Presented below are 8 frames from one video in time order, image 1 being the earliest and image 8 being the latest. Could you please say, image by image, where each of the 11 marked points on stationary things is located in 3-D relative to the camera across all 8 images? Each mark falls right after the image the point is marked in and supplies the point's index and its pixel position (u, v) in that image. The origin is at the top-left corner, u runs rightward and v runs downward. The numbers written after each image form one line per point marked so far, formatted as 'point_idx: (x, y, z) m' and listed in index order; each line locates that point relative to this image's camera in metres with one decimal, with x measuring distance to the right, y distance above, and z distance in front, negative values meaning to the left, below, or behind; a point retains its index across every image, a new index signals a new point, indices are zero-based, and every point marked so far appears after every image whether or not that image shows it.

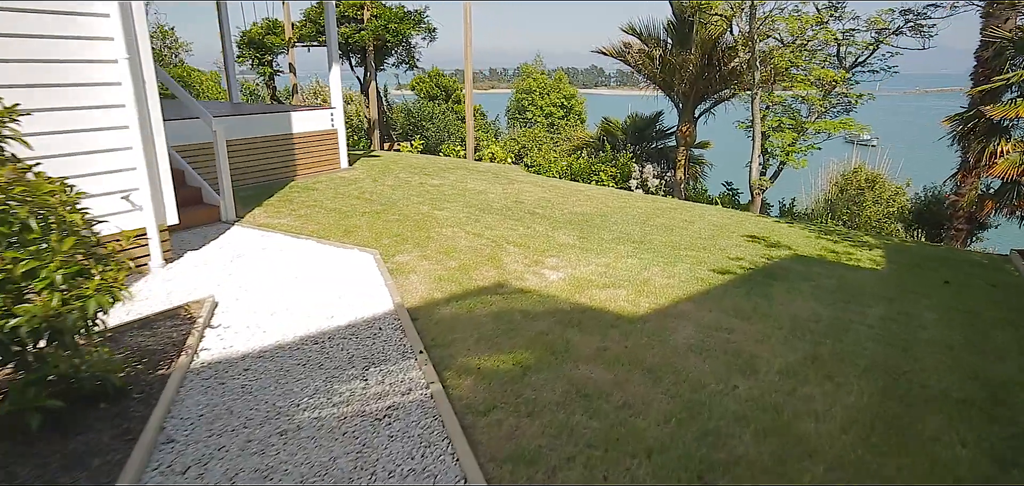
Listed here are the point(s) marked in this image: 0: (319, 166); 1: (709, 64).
0: (-2.4, +0.9, +7.4) m
1: (+3.1, +2.8, +9.7) m
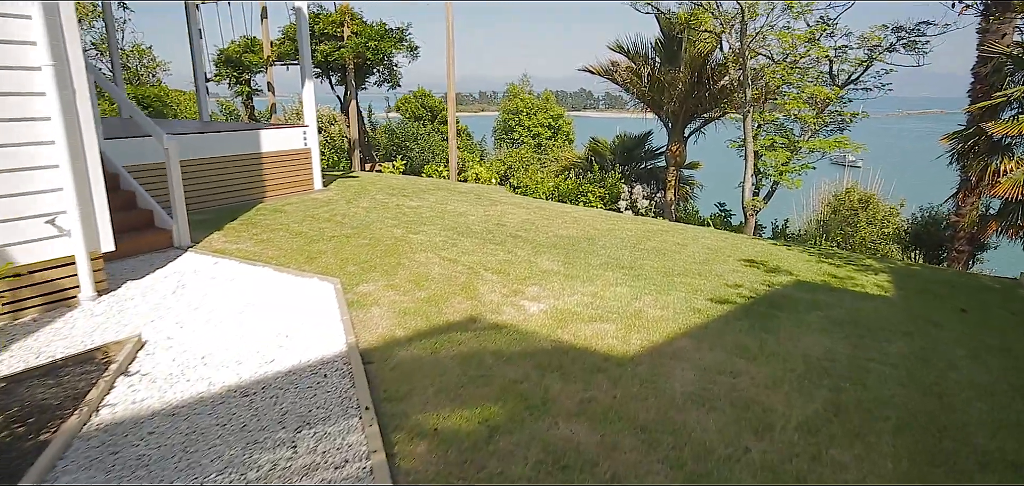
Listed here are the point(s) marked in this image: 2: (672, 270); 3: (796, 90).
0: (-2.6, +0.6, +7.0) m
1: (+2.8, +2.5, +9.4) m
2: (+1.2, -0.2, +4.5) m
3: (+4.1, +2.2, +8.7) m
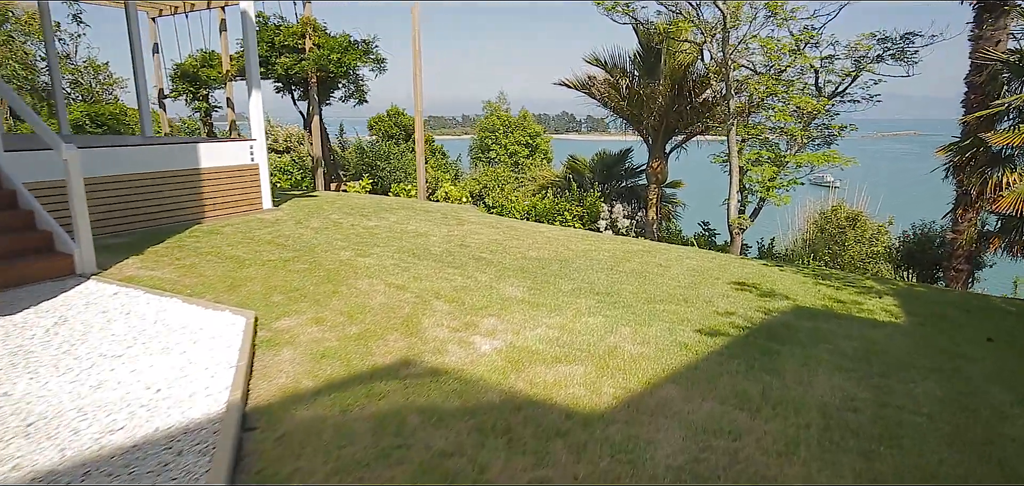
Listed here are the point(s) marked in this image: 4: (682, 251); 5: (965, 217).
0: (-2.9, +0.4, +6.3) m
1: (+2.4, +2.2, +8.9) m
2: (+0.9, -0.3, +3.9) m
3: (+3.7, +1.9, +8.3) m
4: (+1.7, -0.1, +6.0) m
5: (+5.3, +0.3, +7.1) m
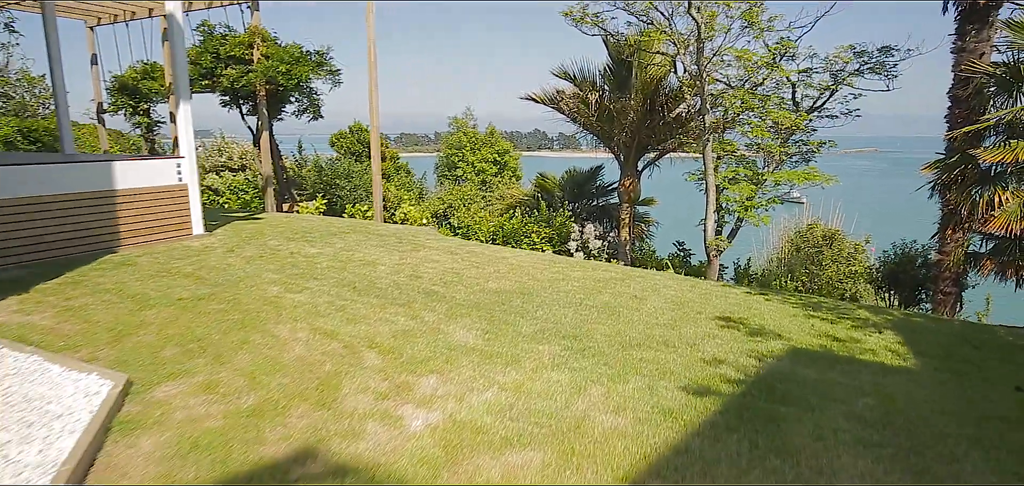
0: (-3.3, +0.1, +5.6) m
1: (+1.9, +1.9, +8.5) m
2: (+0.6, -0.5, +3.4) m
3: (+3.2, +1.6, +7.9) m
4: (+1.3, -0.3, +5.4) m
5: (+4.8, +0.1, +6.7) m
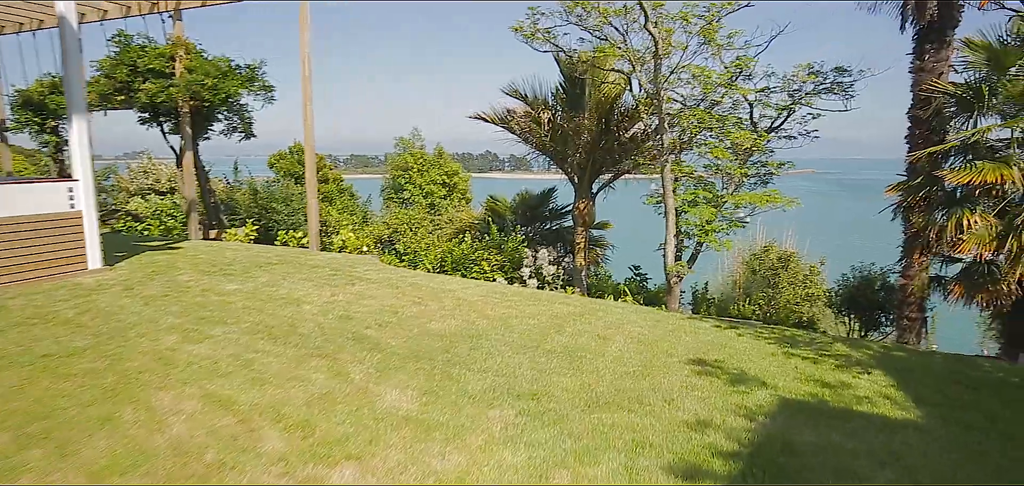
0: (-3.7, -0.2, +4.8) m
1: (+1.2, +1.5, +8.1) m
2: (+0.4, -0.7, +2.8) m
3: (+2.6, +1.3, +7.6) m
4: (+0.9, -0.6, +4.9) m
5: (+4.3, -0.2, +6.5) m
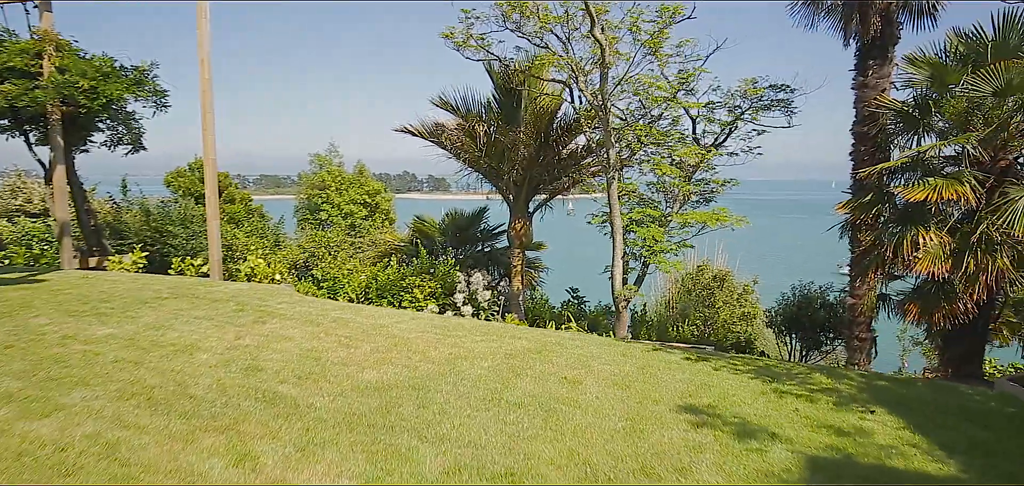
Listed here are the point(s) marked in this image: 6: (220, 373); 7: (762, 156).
0: (-4.0, -0.4, +3.6) m
1: (+0.4, +1.2, +7.6) m
2: (+0.3, -0.8, +2.2) m
3: (+1.8, +1.1, +7.3) m
4: (+0.5, -0.7, +4.3) m
5: (+3.7, -0.4, +6.4) m
6: (-1.5, -0.7, +3.2) m
7: (+3.2, +1.1, +8.0) m
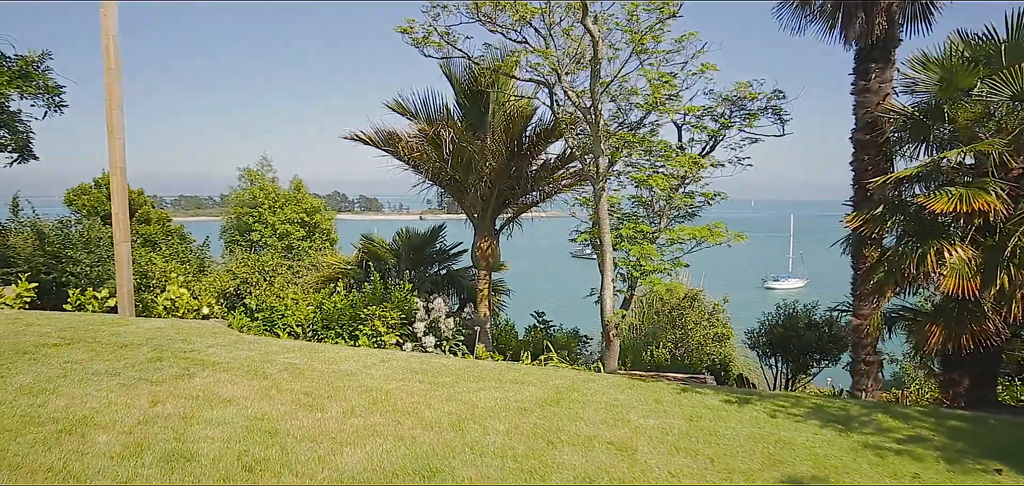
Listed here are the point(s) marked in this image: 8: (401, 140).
0: (-3.9, -0.6, +2.3) m
1: (0.0, +1.0, +6.8) m
2: (+0.6, -0.9, +1.3) m
3: (+1.5, +0.9, +6.6) m
4: (+0.5, -0.9, +3.5) m
5: (+3.5, -0.5, +5.9) m
6: (-1.3, -0.8, +2.1) m
7: (+2.8, +0.9, +7.4) m
8: (-1.2, +1.2, +6.9) m
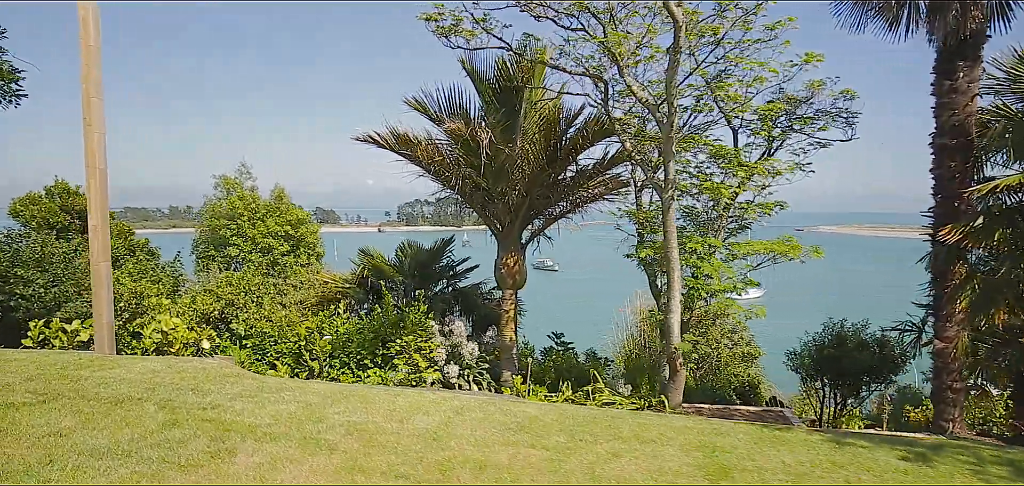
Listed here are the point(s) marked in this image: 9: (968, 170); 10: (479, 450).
0: (-3.2, -0.6, +1.2) m
1: (+0.4, +0.8, +6.0) m
2: (+1.3, -0.9, +0.6) m
3: (+1.8, +0.7, +6.0) m
4: (+1.2, -1.0, +2.7) m
5: (+3.9, -0.7, +5.3) m
6: (-0.6, -0.8, +1.2) m
7: (+3.1, +0.7, +6.9) m
8: (-0.8, +1.0, +6.0) m
9: (+3.9, +0.6, +5.3) m
10: (-0.1, -0.9, +2.6) m
